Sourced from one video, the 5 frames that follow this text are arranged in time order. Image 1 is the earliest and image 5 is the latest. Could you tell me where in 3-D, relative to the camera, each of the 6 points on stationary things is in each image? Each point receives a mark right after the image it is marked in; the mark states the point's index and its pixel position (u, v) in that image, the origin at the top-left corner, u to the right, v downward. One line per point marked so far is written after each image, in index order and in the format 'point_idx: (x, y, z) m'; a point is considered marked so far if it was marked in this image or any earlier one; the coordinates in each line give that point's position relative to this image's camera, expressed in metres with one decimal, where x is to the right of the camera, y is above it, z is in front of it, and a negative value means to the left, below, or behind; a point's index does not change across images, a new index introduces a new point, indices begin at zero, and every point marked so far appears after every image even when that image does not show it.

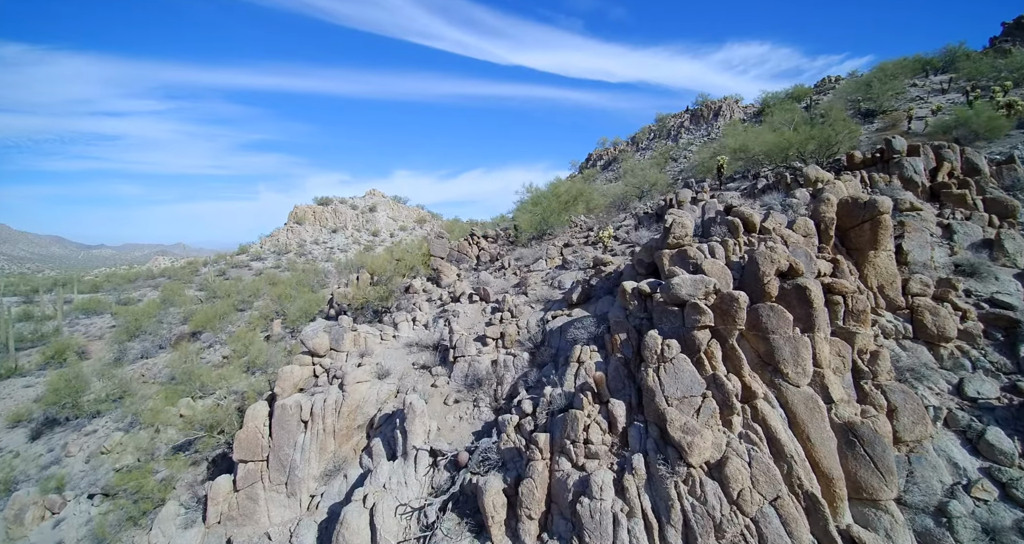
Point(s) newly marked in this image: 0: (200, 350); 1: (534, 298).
0: (-12.4, -3.1, +18.6) m
1: (+0.4, -0.4, +8.1) m
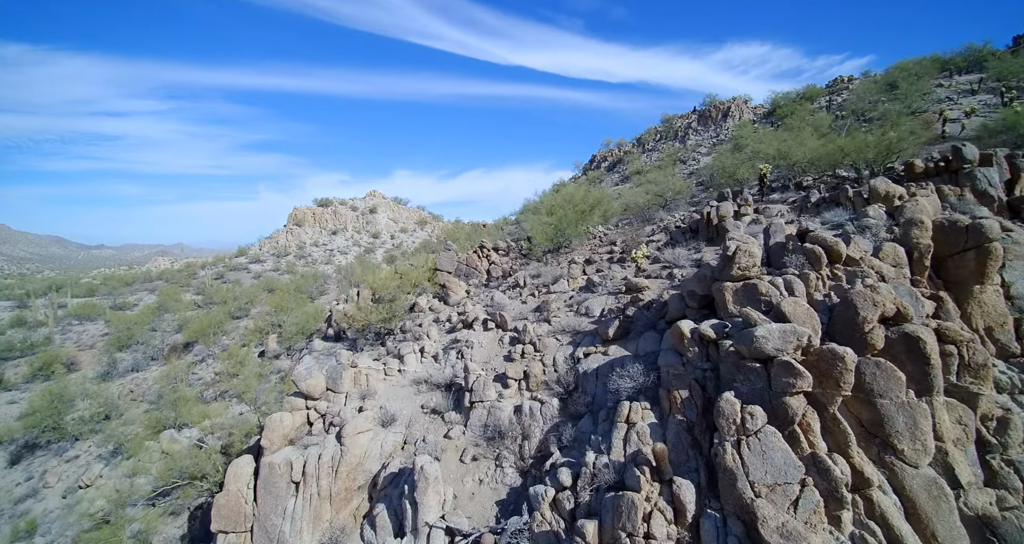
0: (-12.0, -3.5, +17.7) m
1: (+0.7, -0.8, +7.1) m
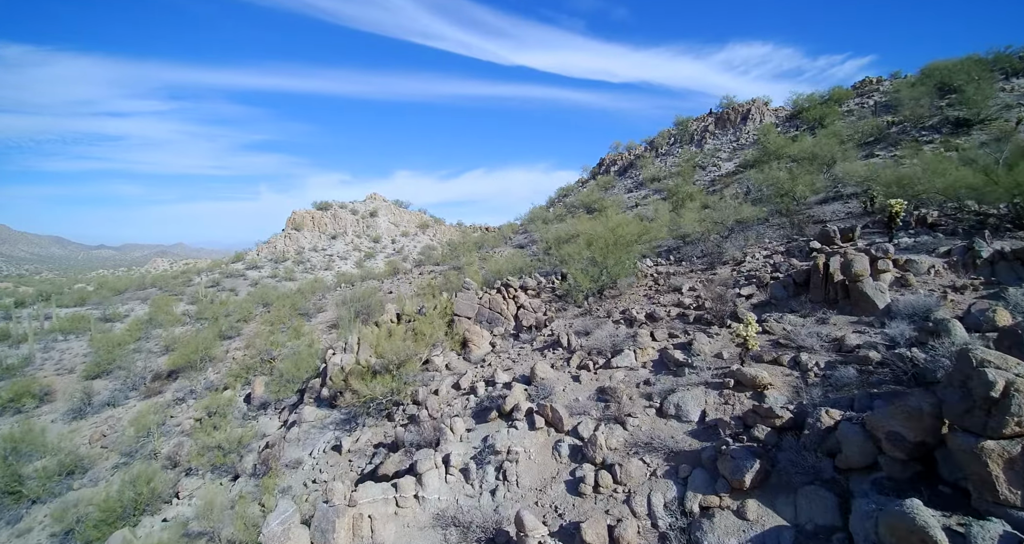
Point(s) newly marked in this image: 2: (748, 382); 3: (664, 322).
0: (-11.3, -4.4, +15.6) m
1: (+1.4, -1.8, +5.0) m
2: (+2.5, -1.2, +5.0) m
3: (+2.3, -0.8, +7.2) m
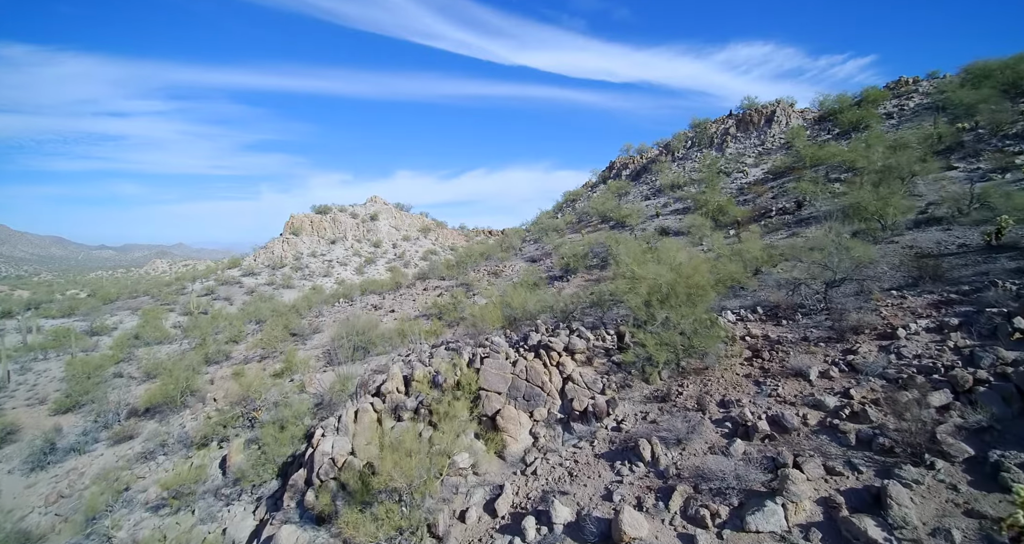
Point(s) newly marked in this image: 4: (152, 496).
0: (-10.6, -5.4, +13.3) m
1: (+2.1, -2.7, +2.7) m
2: (+3.2, -2.1, +2.7) m
3: (+3.0, -1.7, +4.9) m
4: (-8.8, -5.5, +11.4) m
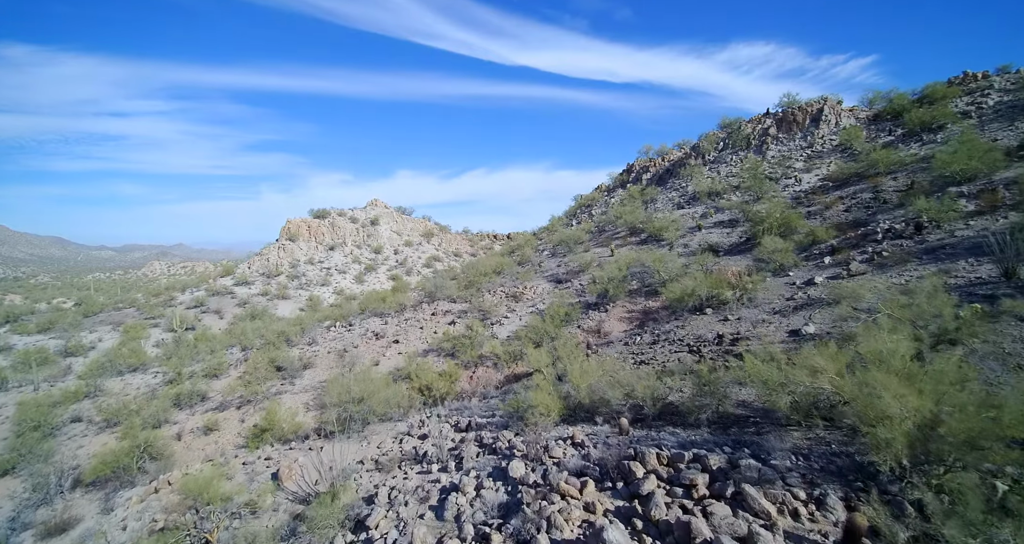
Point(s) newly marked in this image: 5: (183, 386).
0: (-9.5, -6.6, +9.7) m
1: (+3.2, -3.9, -1.0) m
2: (+4.3, -3.3, -1.0) m
3: (+4.2, -2.9, +1.2) m
4: (-7.7, -6.7, +7.7) m
5: (-14.4, -5.2, +19.9) m
